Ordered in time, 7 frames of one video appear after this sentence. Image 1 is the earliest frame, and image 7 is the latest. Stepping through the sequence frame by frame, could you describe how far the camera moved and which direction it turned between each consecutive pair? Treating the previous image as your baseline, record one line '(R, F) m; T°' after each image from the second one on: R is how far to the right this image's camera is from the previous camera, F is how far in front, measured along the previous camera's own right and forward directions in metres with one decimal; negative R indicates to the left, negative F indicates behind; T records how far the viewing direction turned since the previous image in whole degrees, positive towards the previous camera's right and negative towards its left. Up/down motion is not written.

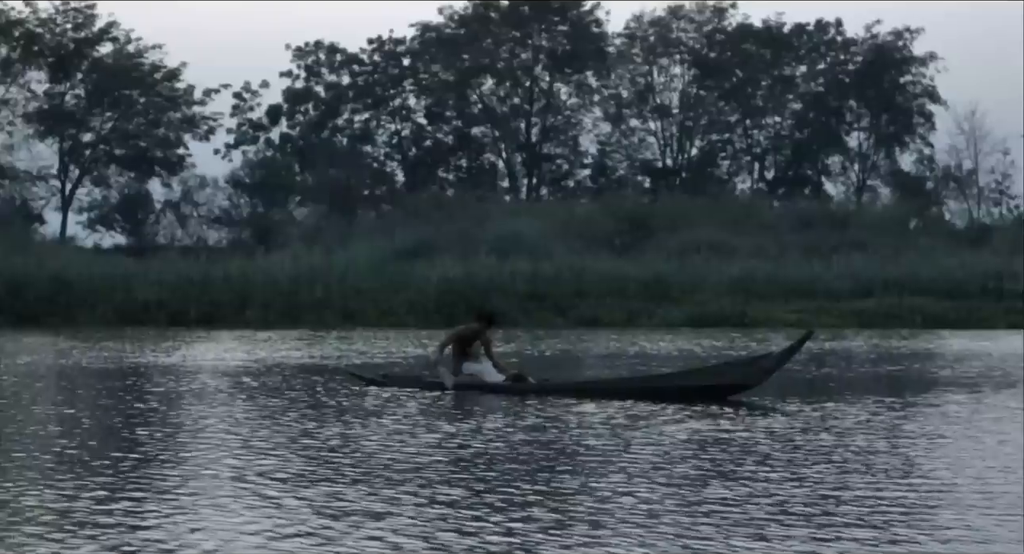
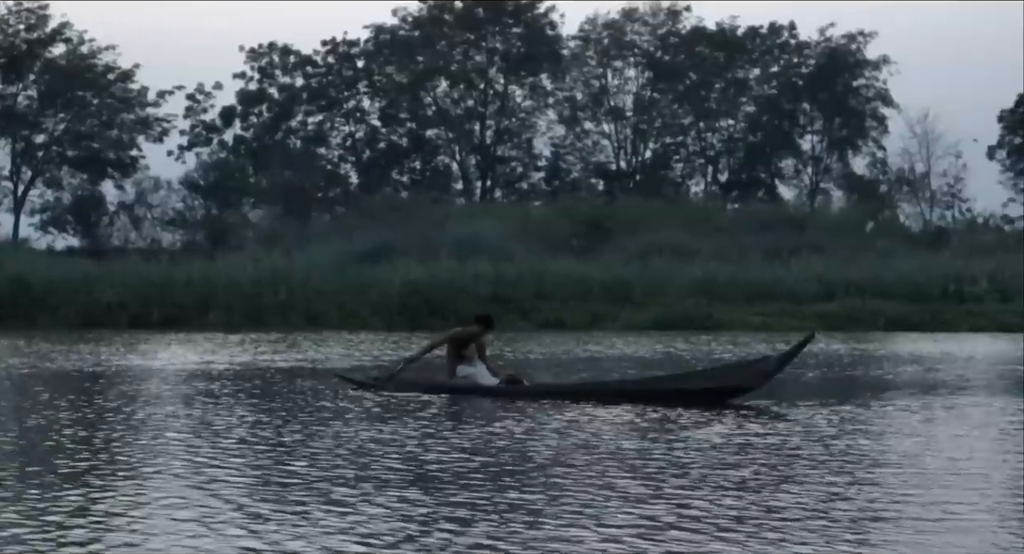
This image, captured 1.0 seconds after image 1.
(-0.2, +0.1) m; +1°
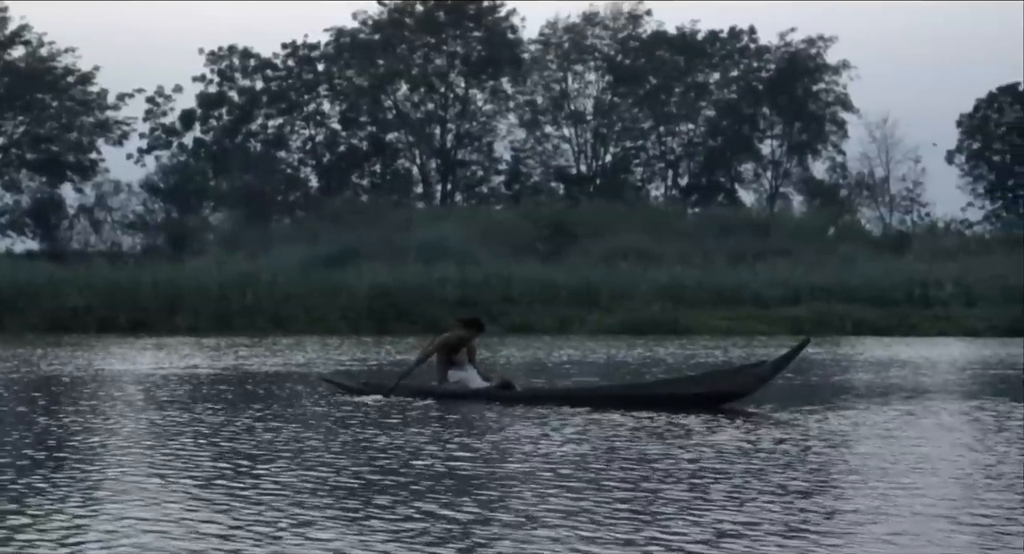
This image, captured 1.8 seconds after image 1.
(-0.2, +0.1) m; +1°
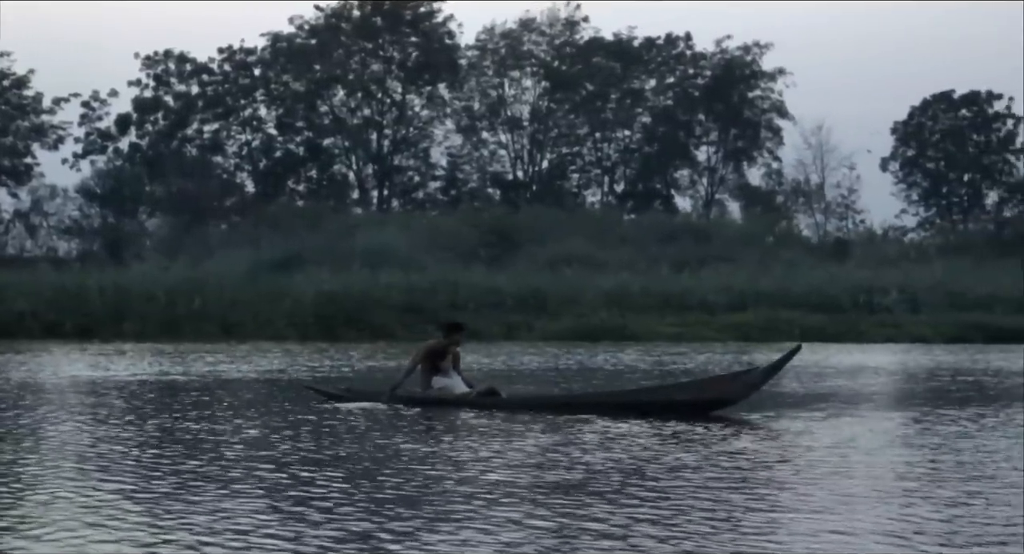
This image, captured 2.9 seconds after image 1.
(-0.3, +0.1) m; +2°
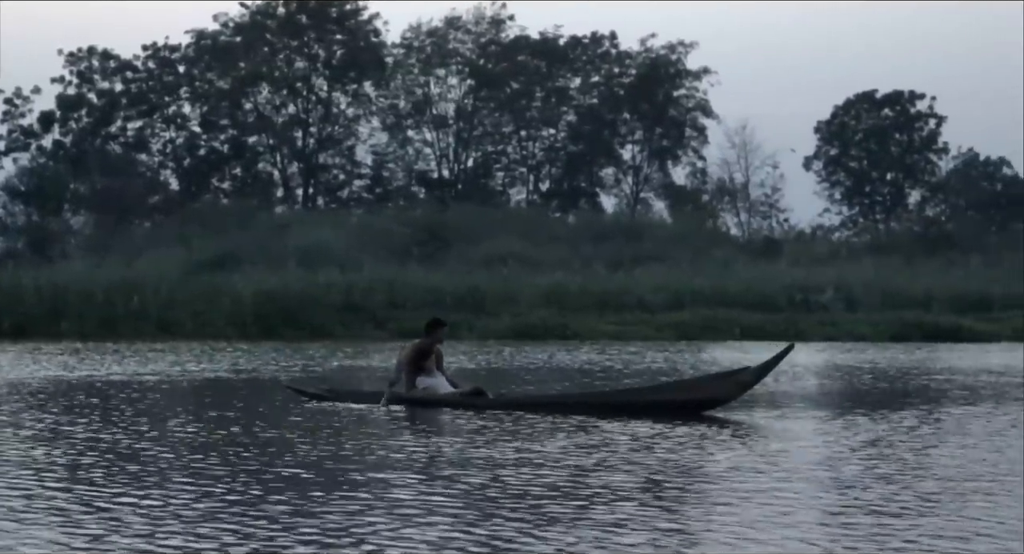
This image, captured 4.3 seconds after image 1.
(-0.4, +0.1) m; +2°
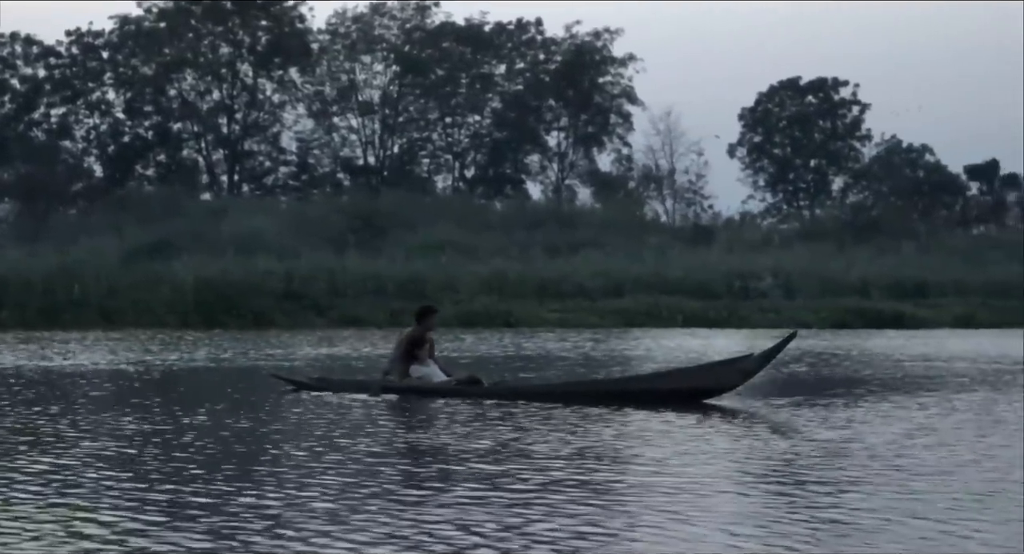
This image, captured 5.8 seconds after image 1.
(-0.5, +0.1) m; +2°
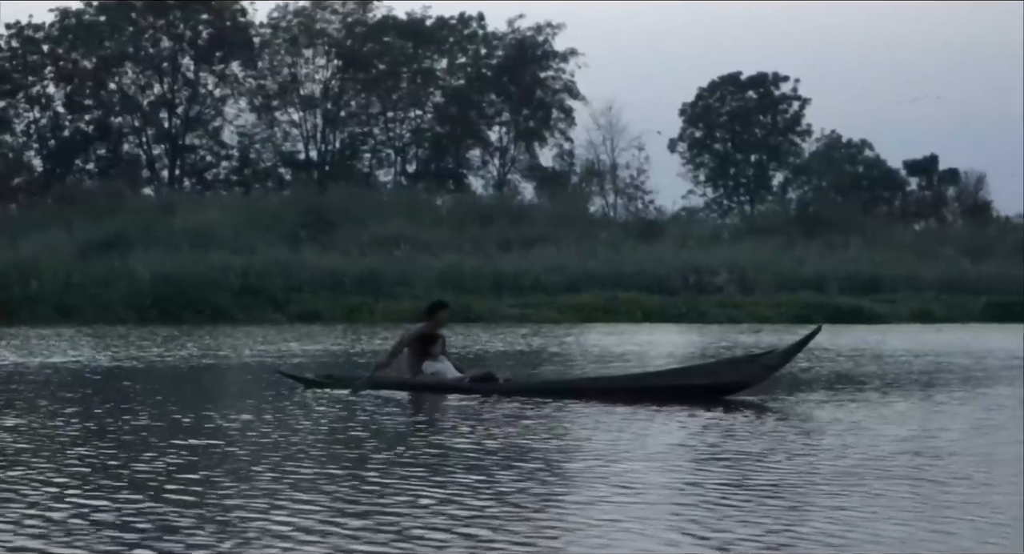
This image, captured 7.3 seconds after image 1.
(-0.5, +0.1) m; +2°
